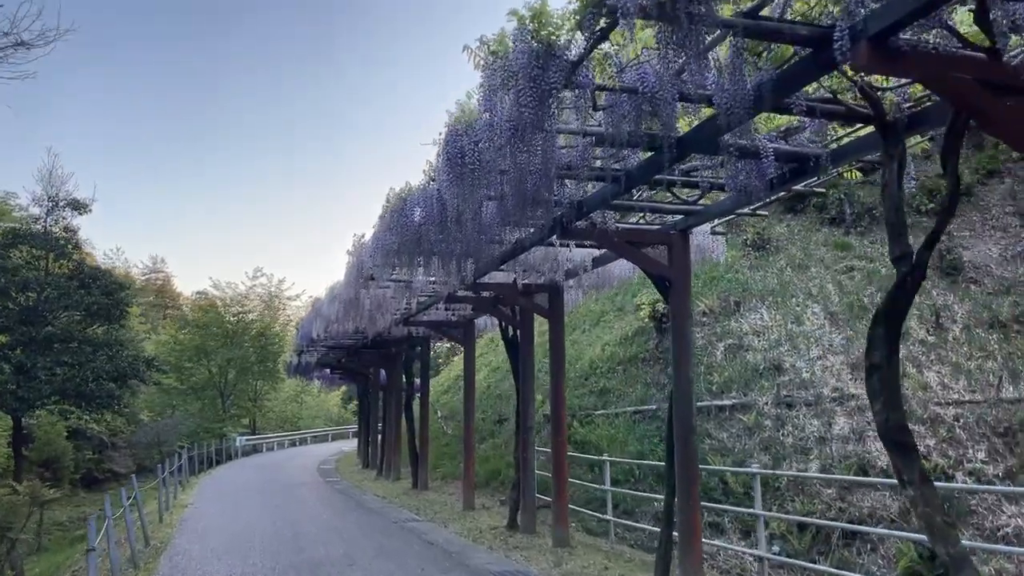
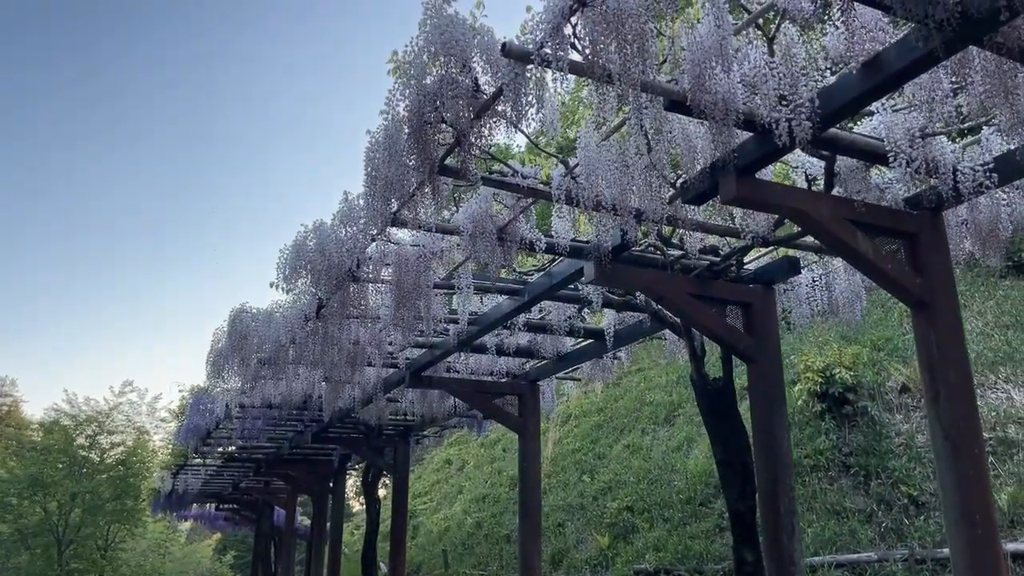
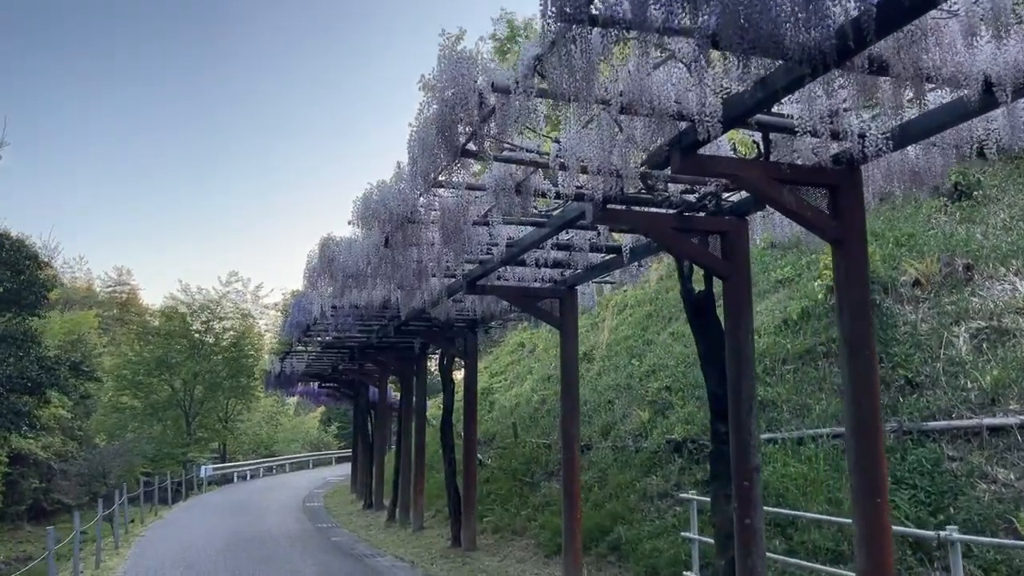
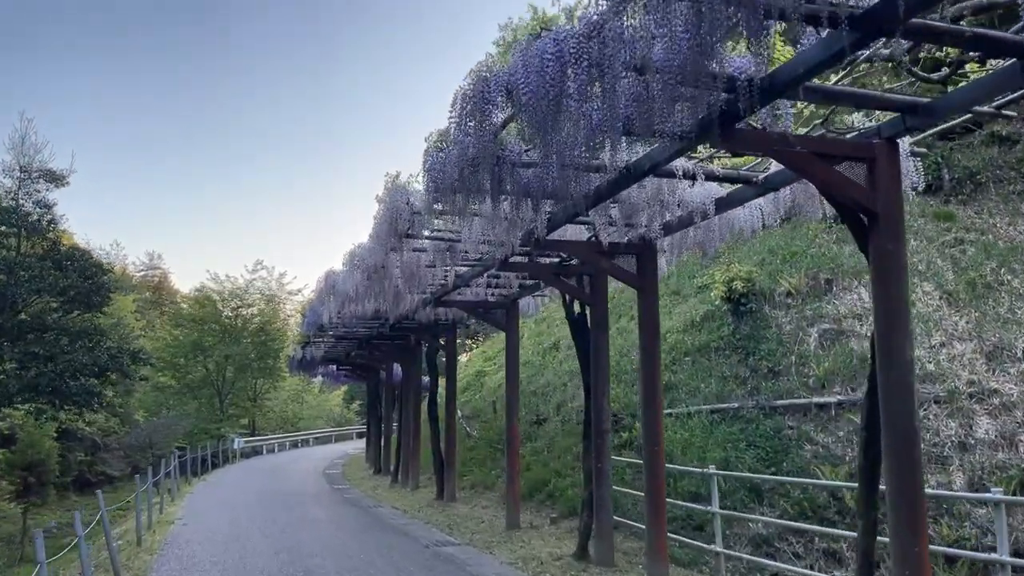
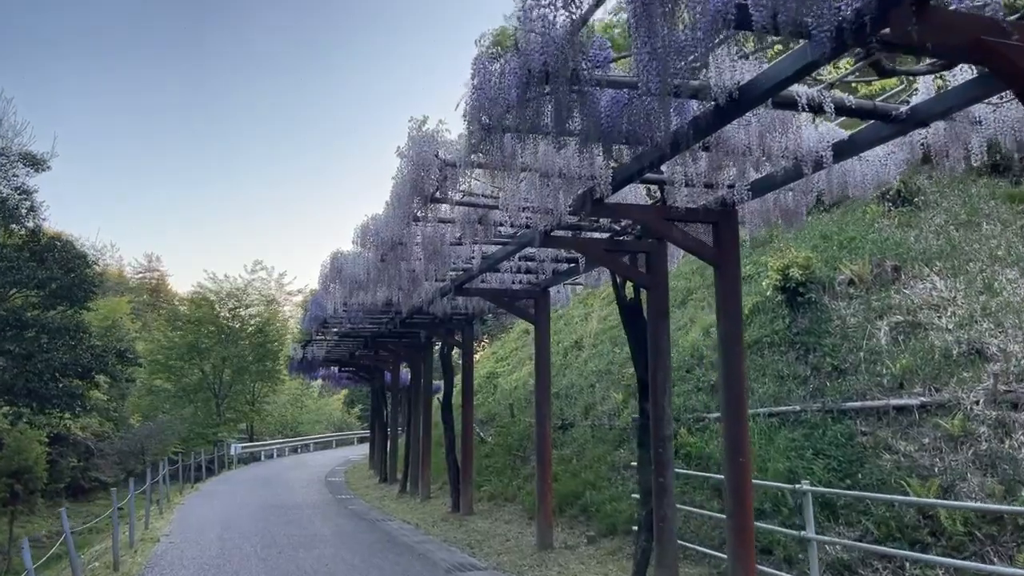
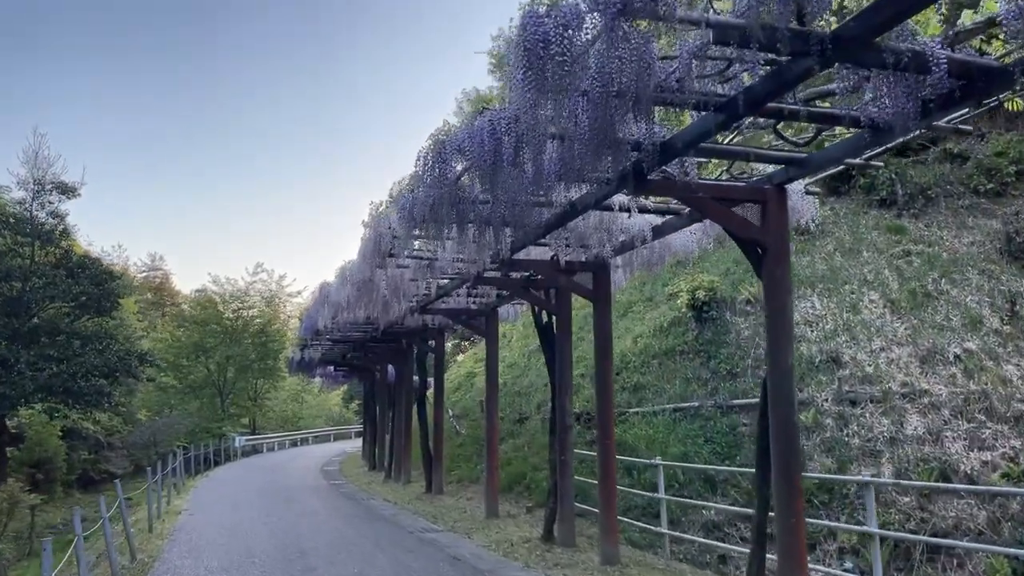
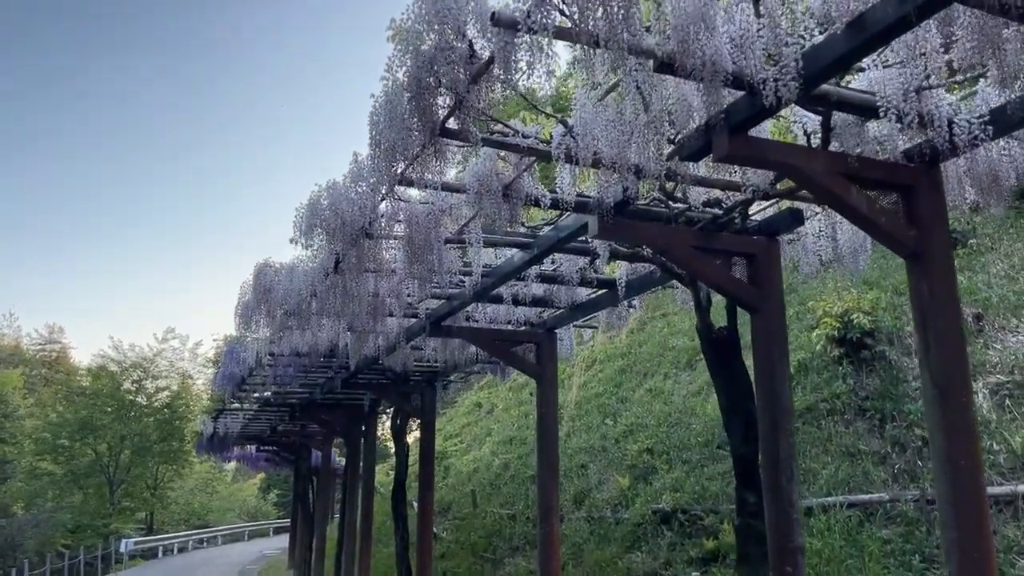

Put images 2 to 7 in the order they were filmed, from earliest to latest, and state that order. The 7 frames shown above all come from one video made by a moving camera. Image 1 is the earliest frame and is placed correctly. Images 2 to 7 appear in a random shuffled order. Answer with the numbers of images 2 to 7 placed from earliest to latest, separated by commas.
6, 4, 5, 3, 7, 2
